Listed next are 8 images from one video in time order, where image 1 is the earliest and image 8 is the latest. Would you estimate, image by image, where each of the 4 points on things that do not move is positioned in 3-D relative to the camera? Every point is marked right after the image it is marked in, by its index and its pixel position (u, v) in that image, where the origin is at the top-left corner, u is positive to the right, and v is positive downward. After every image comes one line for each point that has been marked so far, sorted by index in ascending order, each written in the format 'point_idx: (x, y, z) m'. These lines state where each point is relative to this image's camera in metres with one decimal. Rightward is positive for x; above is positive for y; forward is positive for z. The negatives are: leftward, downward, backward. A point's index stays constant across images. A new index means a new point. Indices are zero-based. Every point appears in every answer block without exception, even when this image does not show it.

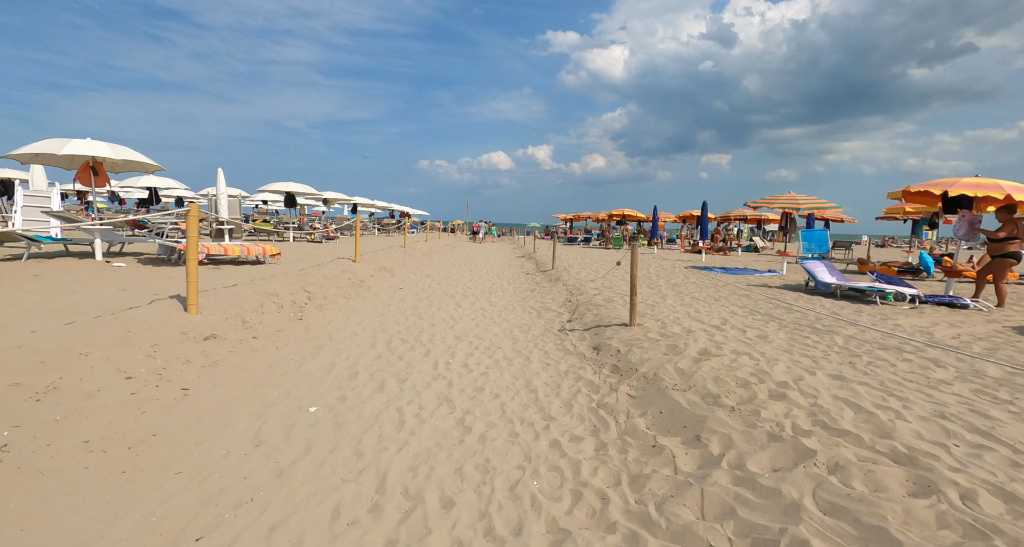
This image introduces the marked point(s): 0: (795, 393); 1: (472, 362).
0: (+2.0, -0.9, +3.3) m
1: (-0.4, -1.0, +5.1) m
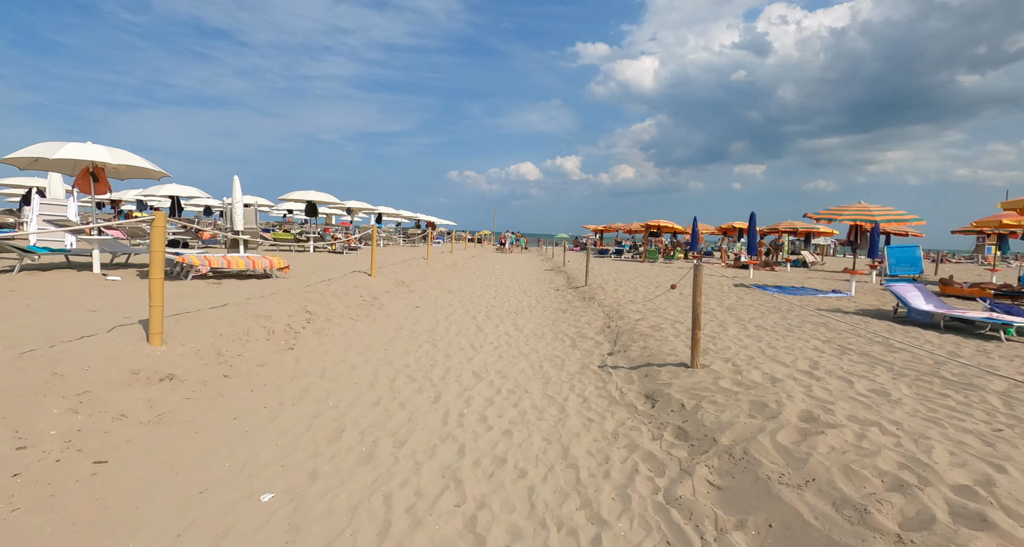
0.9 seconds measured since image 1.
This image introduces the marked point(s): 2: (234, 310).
0: (+2.2, -1.1, +2.1) m
1: (-0.2, -1.2, +4.1) m
2: (-3.4, -0.5, +5.7) m
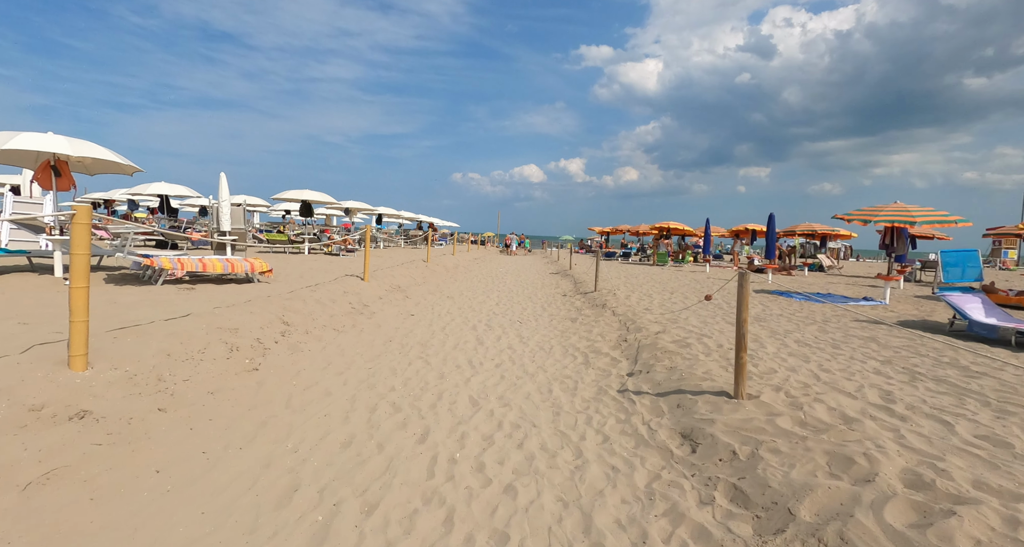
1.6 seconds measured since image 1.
0: (+2.2, -1.1, +1.2) m
1: (-0.1, -1.3, +3.2) m
2: (-3.4, -0.5, +4.9) m
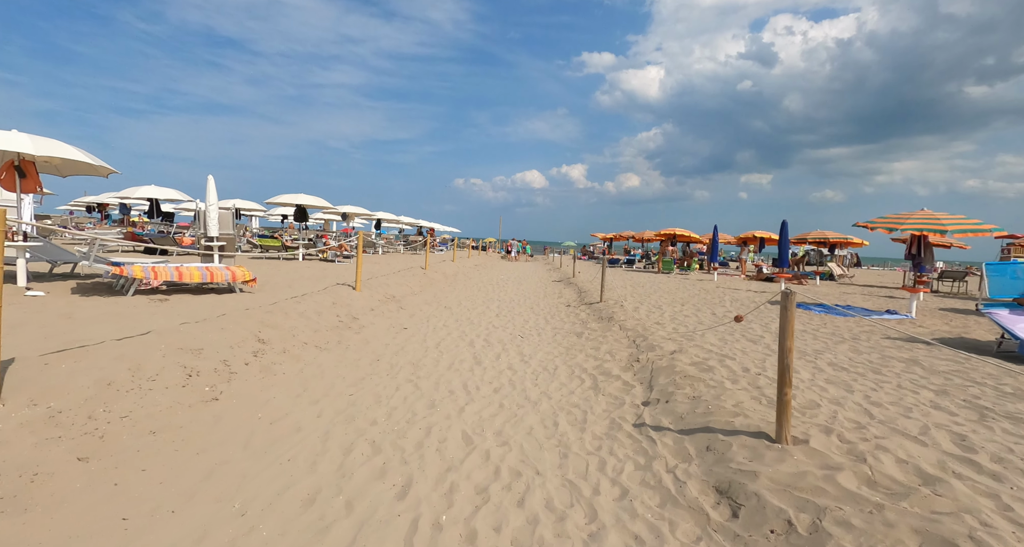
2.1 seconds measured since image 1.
0: (+2.2, -1.3, +0.6) m
1: (-0.2, -1.4, +2.6) m
2: (-3.4, -0.6, +4.3) m
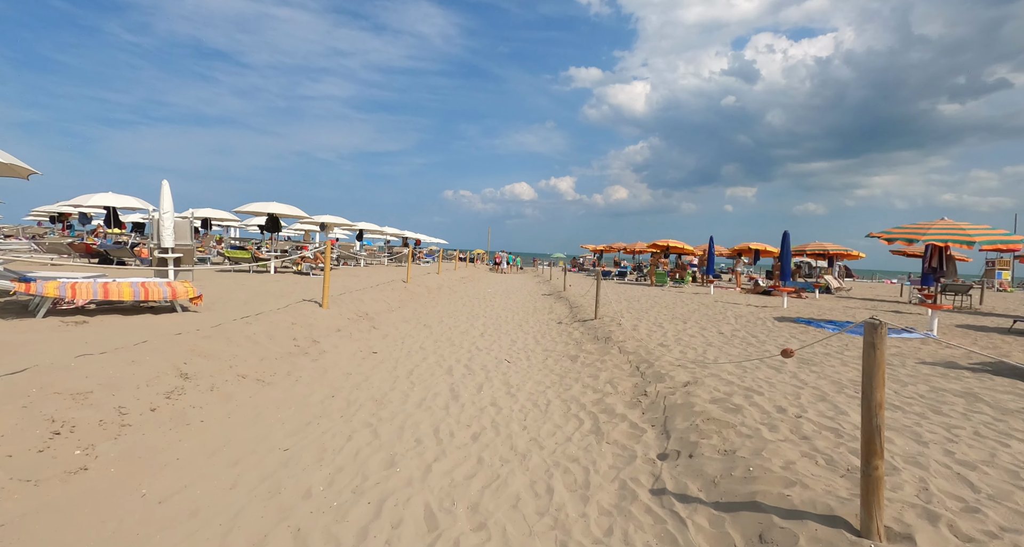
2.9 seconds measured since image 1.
0: (+2.1, -1.3, -0.3) m
1: (-0.2, -1.5, +1.6) m
2: (-3.5, -0.8, +3.3) m
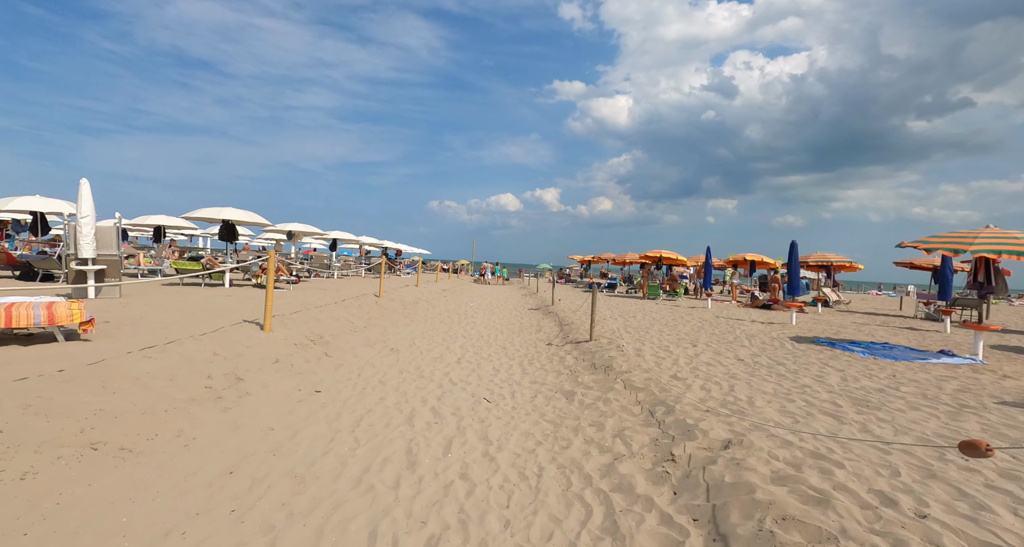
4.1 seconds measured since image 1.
0: (+2.1, -1.3, -1.6) m
1: (-0.3, -1.6, +0.2) m
2: (-3.6, -0.9, +1.8) m
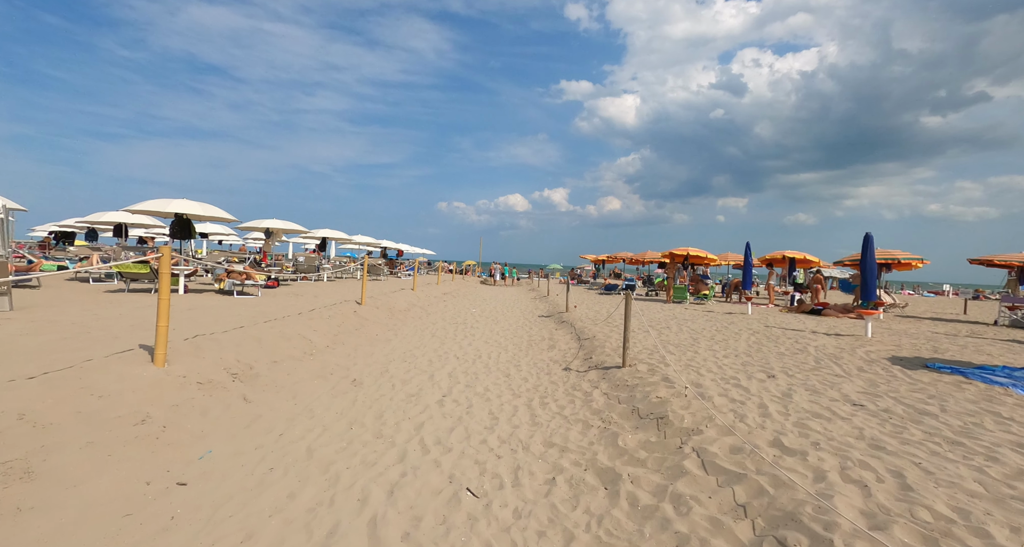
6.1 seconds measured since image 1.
0: (+2.0, -1.4, -4.0) m
1: (-0.4, -1.7, -2.1) m
2: (-3.7, -1.0, -0.5) m
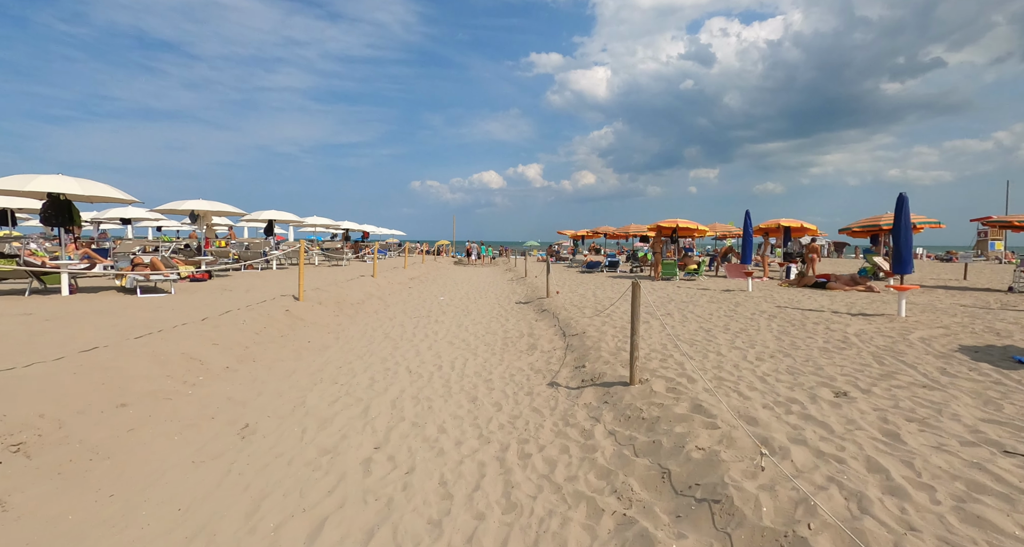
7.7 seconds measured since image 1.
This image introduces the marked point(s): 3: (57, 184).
0: (+2.2, -1.7, -5.8) m
1: (-0.3, -2.0, -4.0) m
2: (-3.7, -1.3, -2.6) m
3: (-8.6, +1.6, +8.9) m
